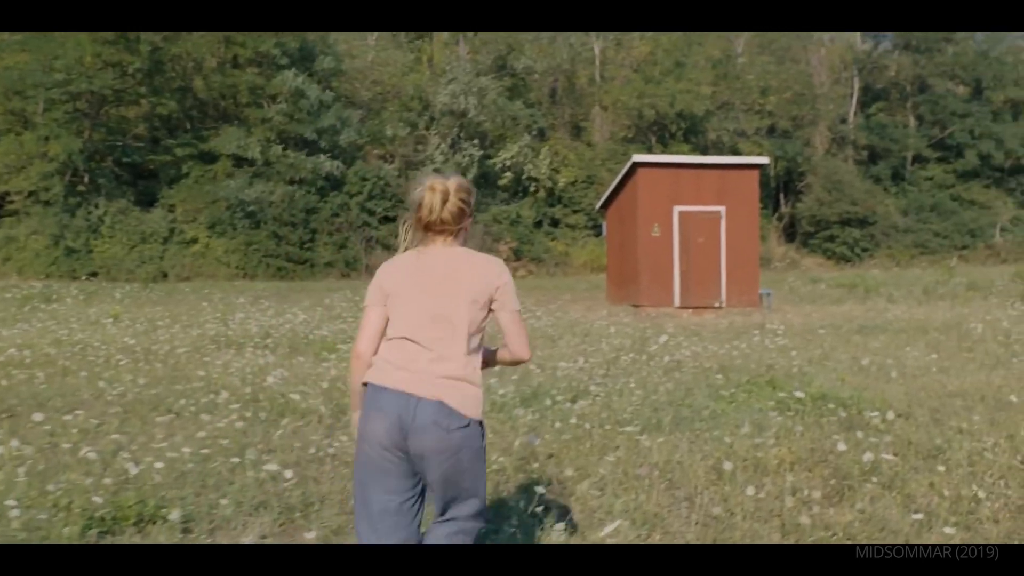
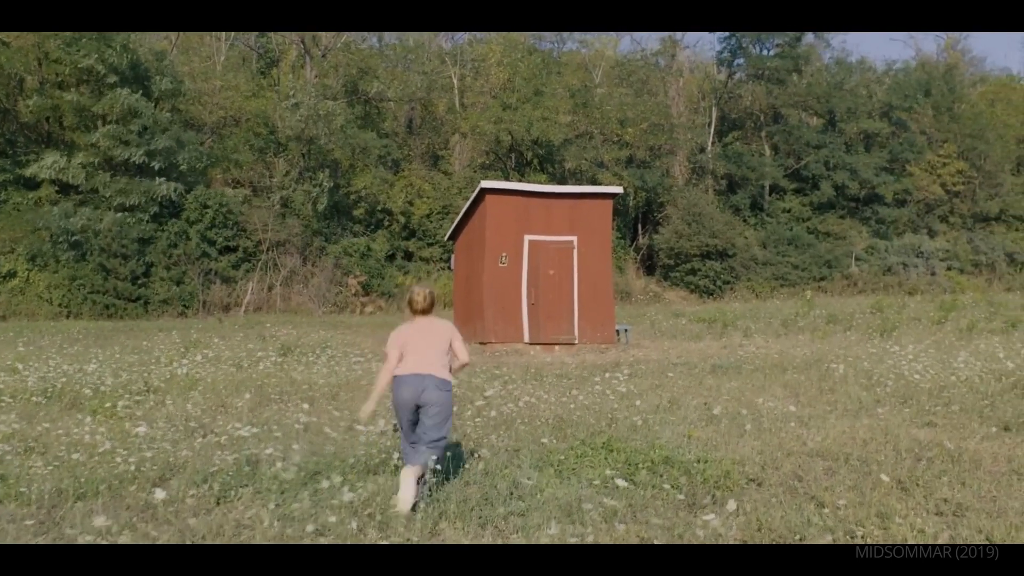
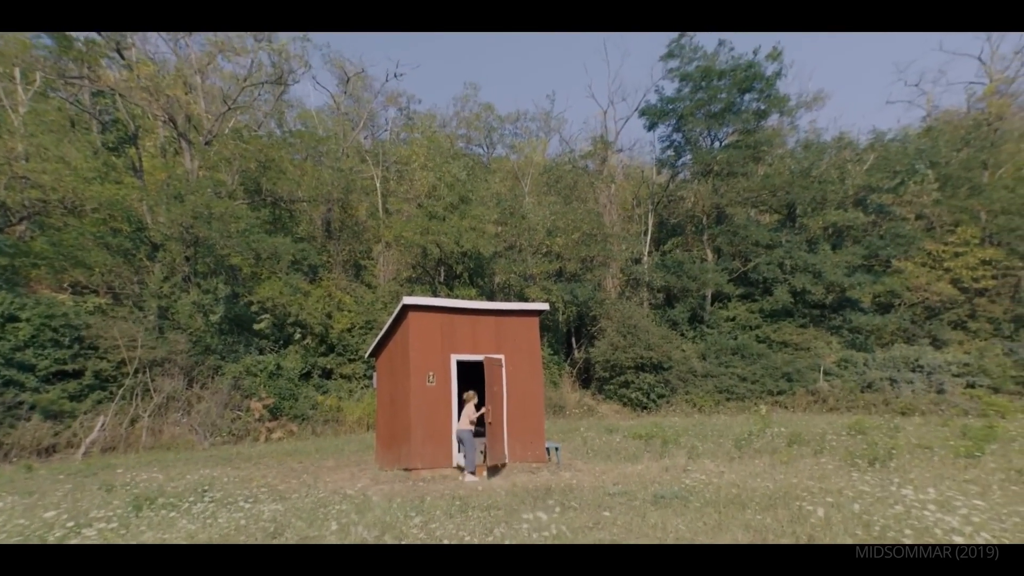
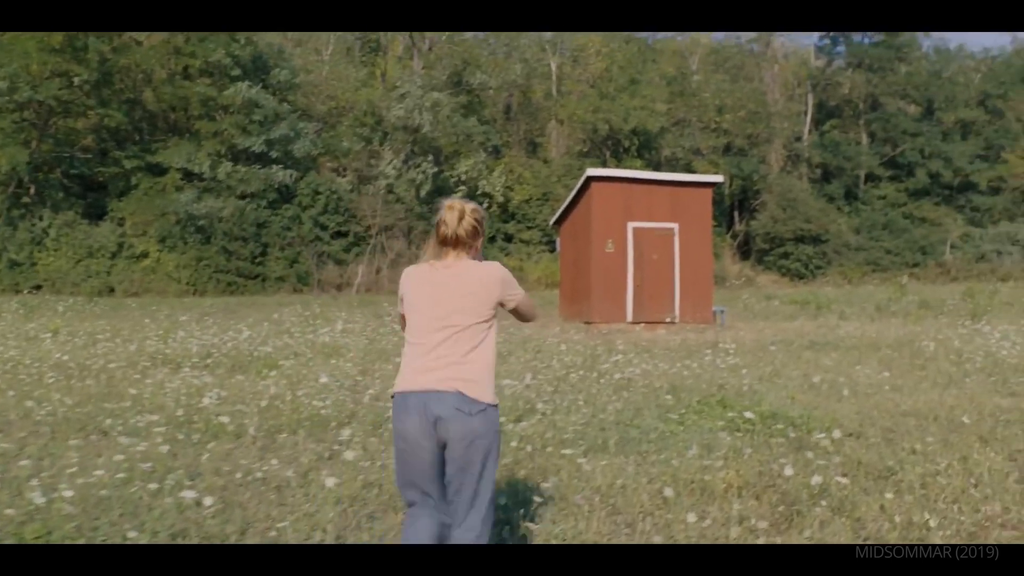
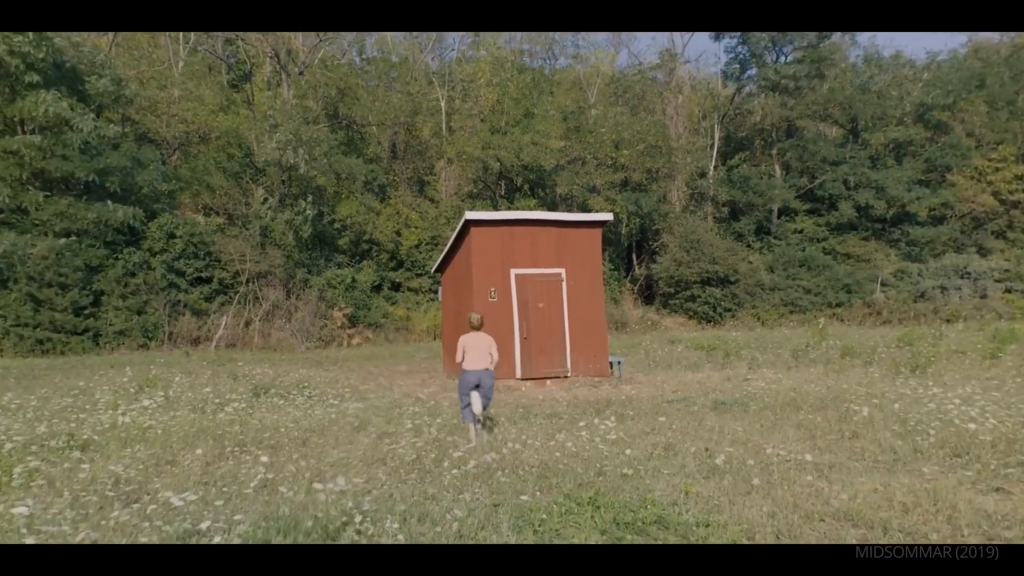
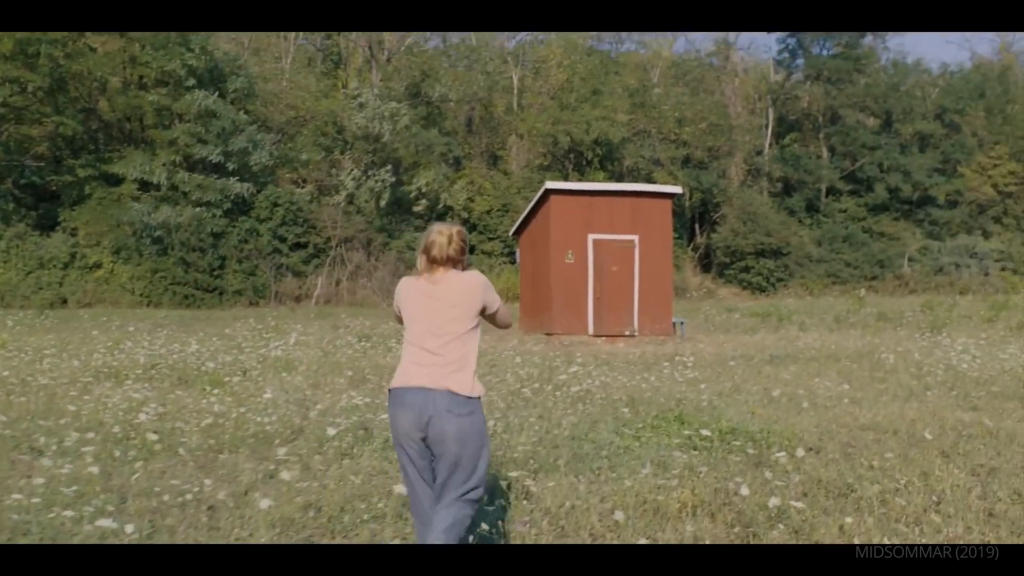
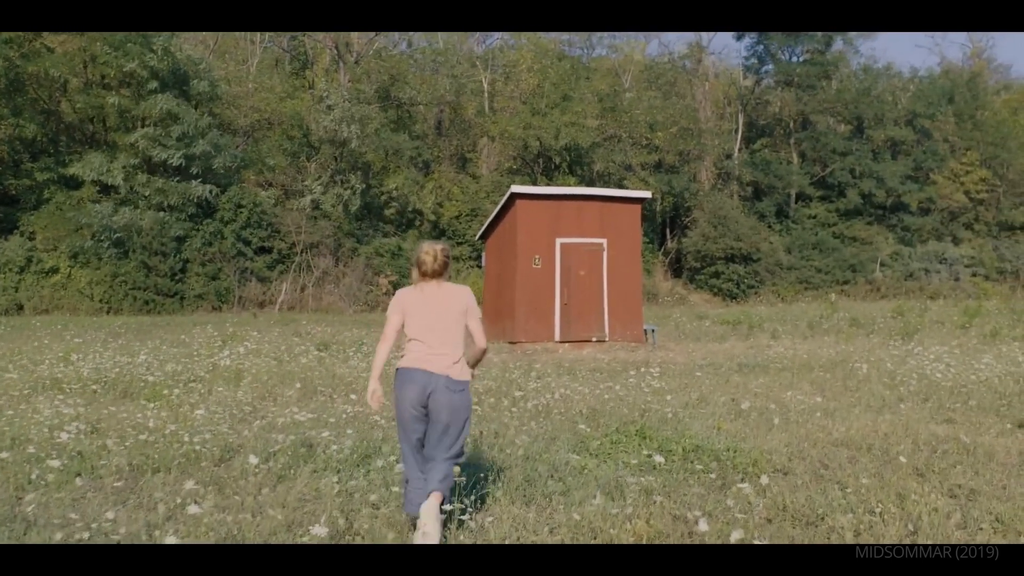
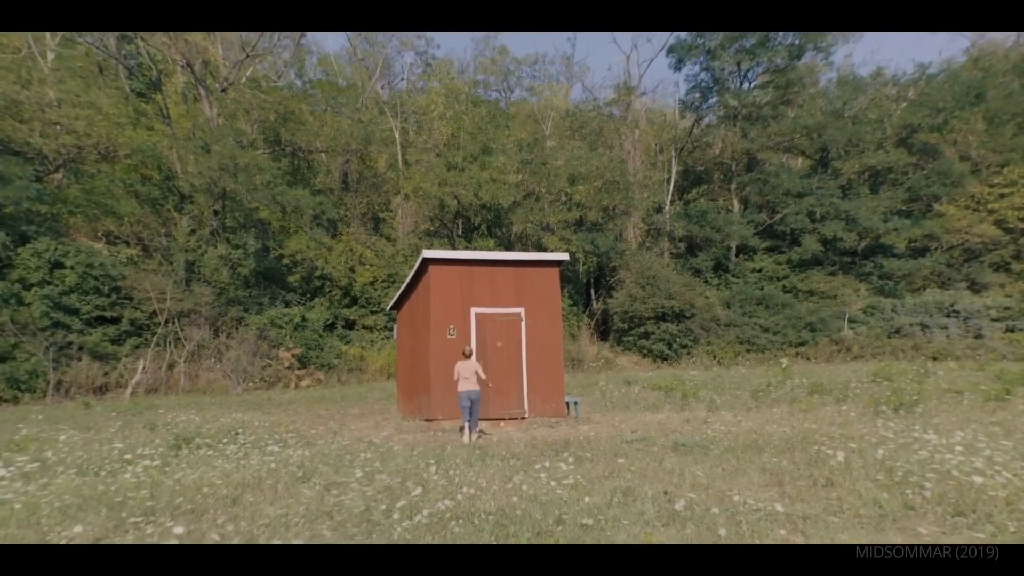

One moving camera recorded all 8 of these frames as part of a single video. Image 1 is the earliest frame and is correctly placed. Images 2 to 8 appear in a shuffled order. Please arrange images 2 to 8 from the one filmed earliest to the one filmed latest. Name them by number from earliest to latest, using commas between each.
4, 6, 7, 2, 5, 8, 3
